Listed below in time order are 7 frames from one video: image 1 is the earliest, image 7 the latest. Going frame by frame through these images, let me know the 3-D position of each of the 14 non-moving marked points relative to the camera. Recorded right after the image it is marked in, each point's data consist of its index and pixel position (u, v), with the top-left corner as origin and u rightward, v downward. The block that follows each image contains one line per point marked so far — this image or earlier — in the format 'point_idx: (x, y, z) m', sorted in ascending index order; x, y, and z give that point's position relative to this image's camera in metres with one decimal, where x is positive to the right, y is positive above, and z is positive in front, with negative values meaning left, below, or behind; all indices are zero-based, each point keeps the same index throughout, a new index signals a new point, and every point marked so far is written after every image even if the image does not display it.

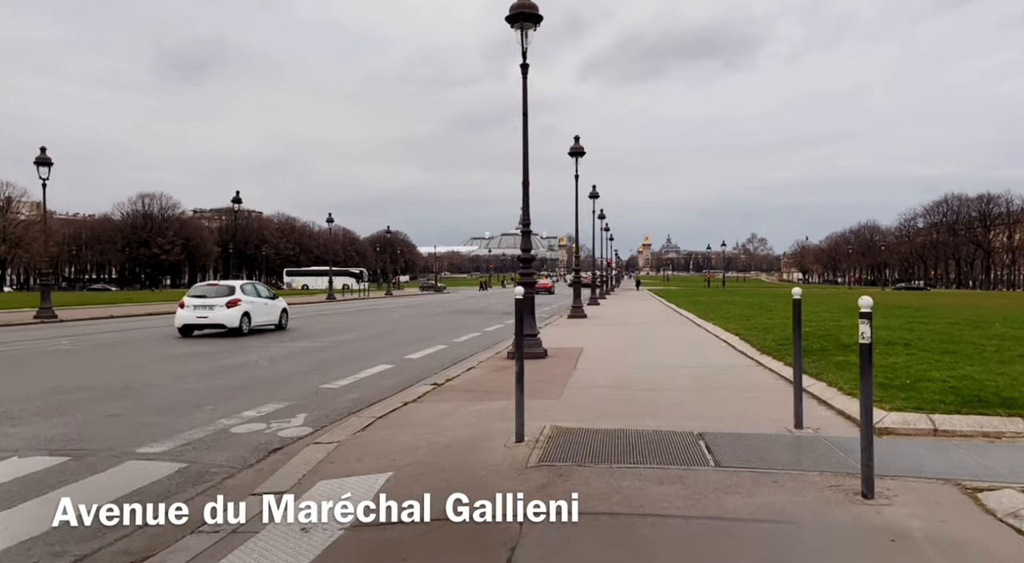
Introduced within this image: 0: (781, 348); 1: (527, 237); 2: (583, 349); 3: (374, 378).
0: (+5.5, -1.4, +12.9) m
1: (+0.3, +1.0, +14.0) m
2: (+1.7, -1.7, +15.7) m
3: (-2.6, -1.8, +11.6) m
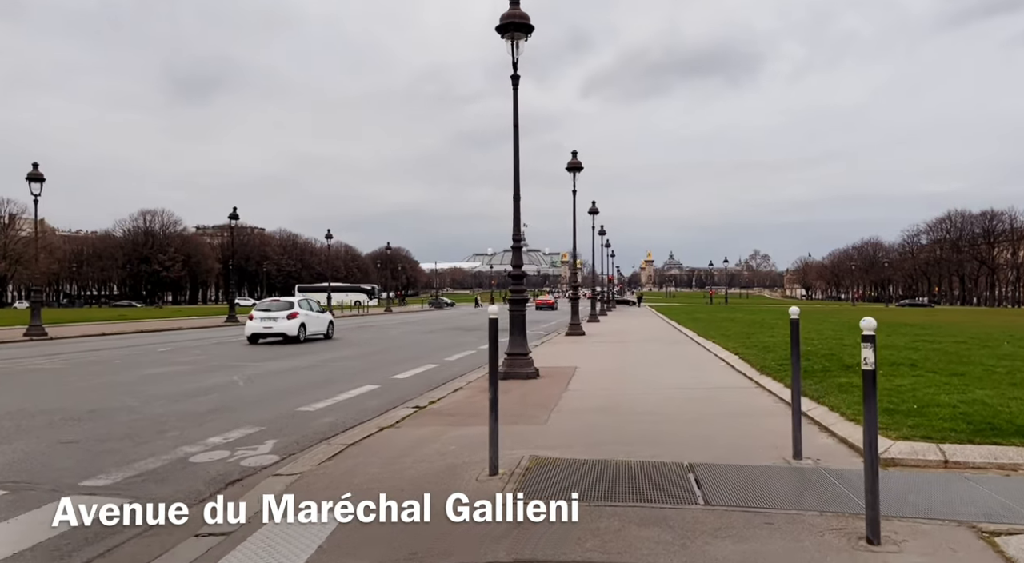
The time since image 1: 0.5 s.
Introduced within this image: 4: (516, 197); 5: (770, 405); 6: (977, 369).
0: (+5.3, -1.7, +12.3) m
1: (+0.1, +0.6, +13.6) m
2: (+1.6, -2.1, +15.2) m
3: (-2.8, -2.1, +11.1) m
4: (+0.1, +1.8, +13.3) m
5: (+3.9, -1.9, +9.5) m
6: (+7.5, -1.4, +10.2) m
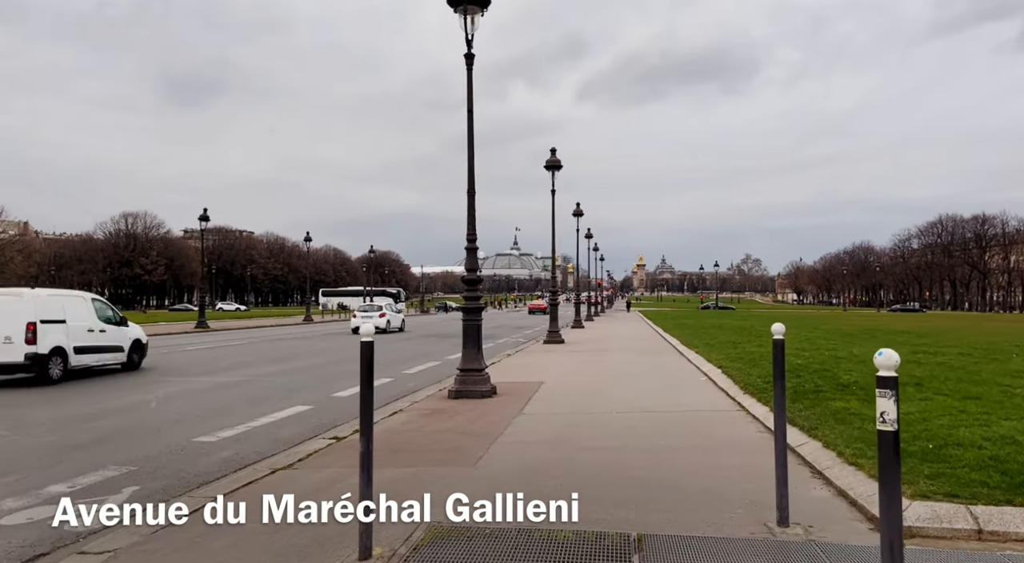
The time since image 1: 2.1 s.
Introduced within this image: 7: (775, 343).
0: (+4.4, -1.8, +10.9) m
1: (-0.7, +0.5, +12.0) m
2: (+0.6, -2.2, +13.7) m
3: (-3.7, -2.2, +9.5) m
4: (-0.8, +1.7, +11.7) m
5: (+3.1, -2.0, +8.0) m
6: (+6.7, -1.5, +8.7) m
7: (+1.9, -0.5, +4.7) m
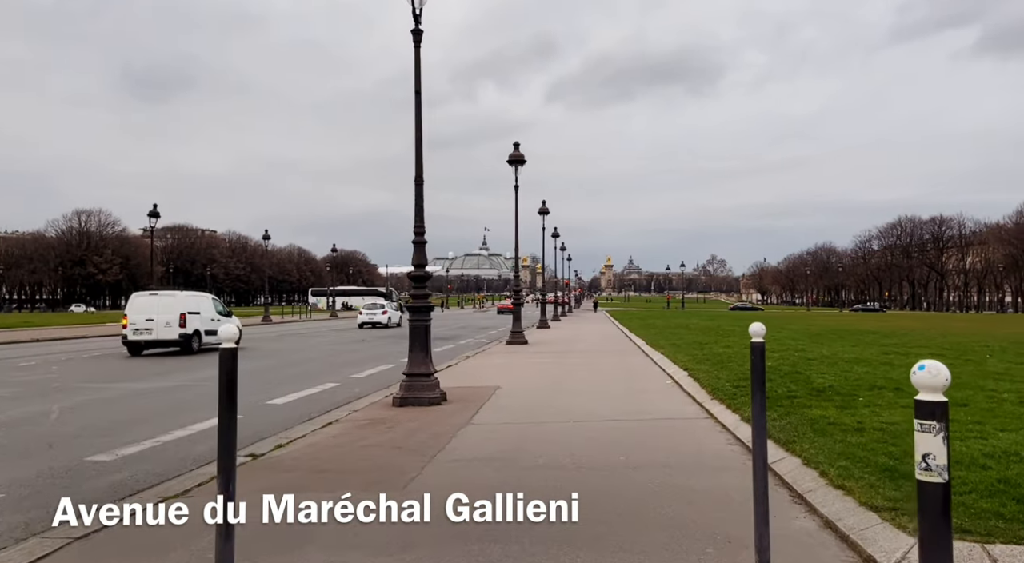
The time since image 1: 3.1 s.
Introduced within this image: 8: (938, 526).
0: (+3.6, -1.8, +10.1) m
1: (-1.6, +0.6, +11.0) m
2: (-0.3, -2.2, +12.7) m
3: (-4.4, -2.2, +8.4) m
4: (-1.6, +1.7, +10.7) m
5: (+2.4, -1.9, +7.2) m
6: (+6.0, -1.5, +8.1) m
7: (+1.5, -0.4, +3.8) m
8: (+1.2, -0.7, +1.8) m
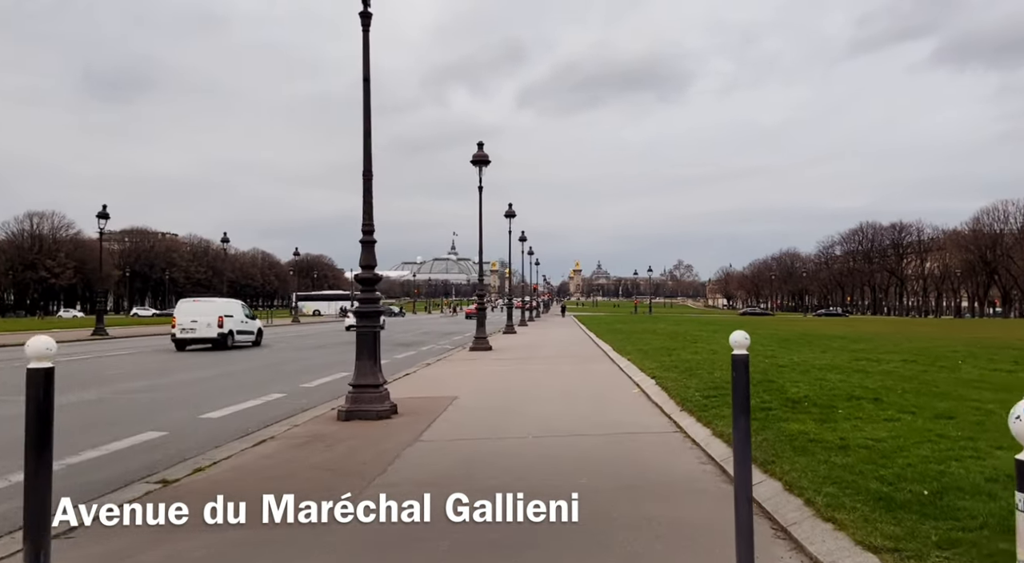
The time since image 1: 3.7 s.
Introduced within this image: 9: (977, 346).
0: (+2.9, -1.8, +9.5) m
1: (-2.3, +0.5, +10.2) m
2: (-1.1, -2.2, +11.9) m
3: (-5.0, -2.2, +7.4) m
4: (-2.3, +1.7, +9.9) m
5: (+1.9, -1.9, +6.5) m
6: (+5.4, -1.5, +7.6) m
7: (+1.1, -0.4, +3.1) m
8: (+1.0, -0.7, +1.1) m
9: (+13.2, -1.8, +18.0) m
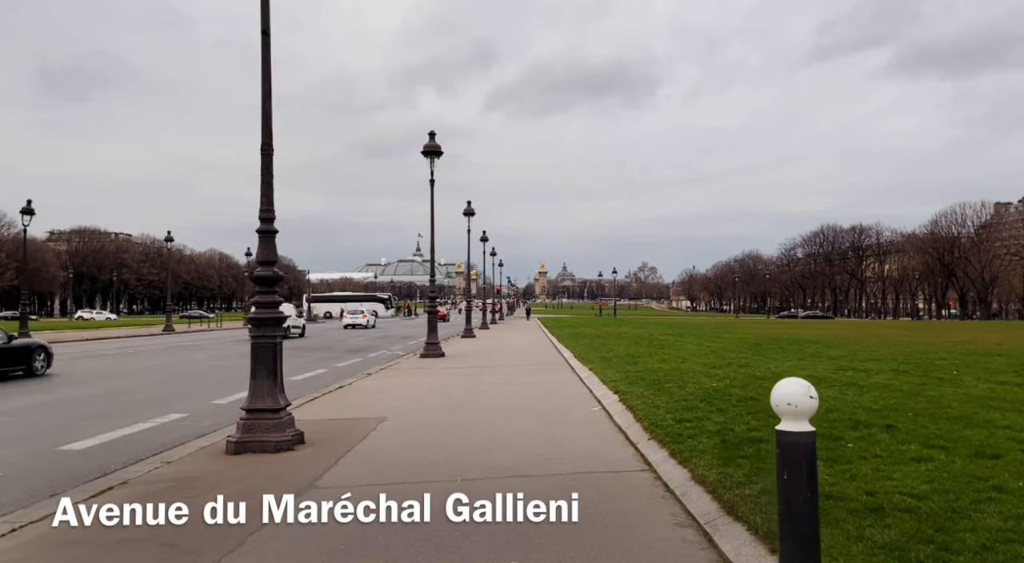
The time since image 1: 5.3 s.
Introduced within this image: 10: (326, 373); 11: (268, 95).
0: (+2.1, -1.8, +7.8) m
1: (-3.2, +0.6, +8.2) m
2: (-2.0, -2.2, +10.0) m
3: (-5.7, -2.2, +5.3) m
4: (-3.1, +1.7, +8.0) m
5: (+1.2, -1.9, +4.8) m
6: (+4.7, -1.5, +6.1) m
7: (+0.6, -0.4, +1.4) m
8: (+0.6, -0.6, -0.6) m
9: (+11.9, -1.9, +16.8) m
10: (-5.7, -2.8, +19.6) m
11: (-3.1, +2.4, +7.9) m
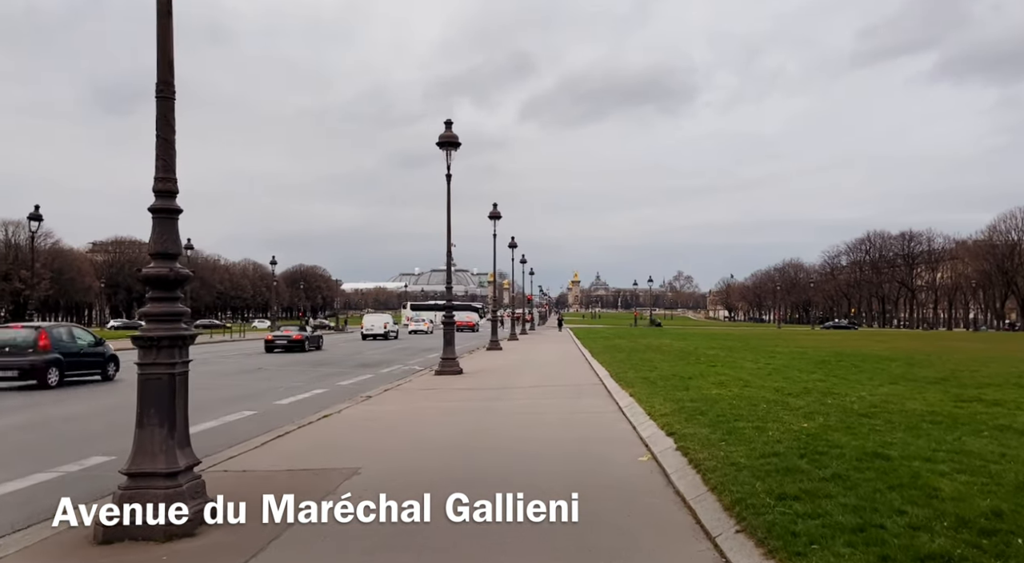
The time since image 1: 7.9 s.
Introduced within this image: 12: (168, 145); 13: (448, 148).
0: (+2.2, -1.8, +5.0) m
1: (-3.1, +0.5, +5.7) m
2: (-1.8, -2.3, +7.4) m
3: (-5.7, -2.1, +2.9) m
4: (-3.1, +1.7, +5.5) m
5: (+1.1, -1.9, +2.0) m
6: (+4.7, -1.5, +3.1) m
7: (+0.3, -0.3, -1.3) m
8: (+0.2, -0.5, -3.3) m
9: (+12.4, -2.0, +13.5) m
10: (-5.1, -3.0, +17.1) m
11: (-3.0, +2.4, +5.4) m
12: (-3.0, +1.2, +5.4) m
13: (-2.0, +4.2, +20.0) m
